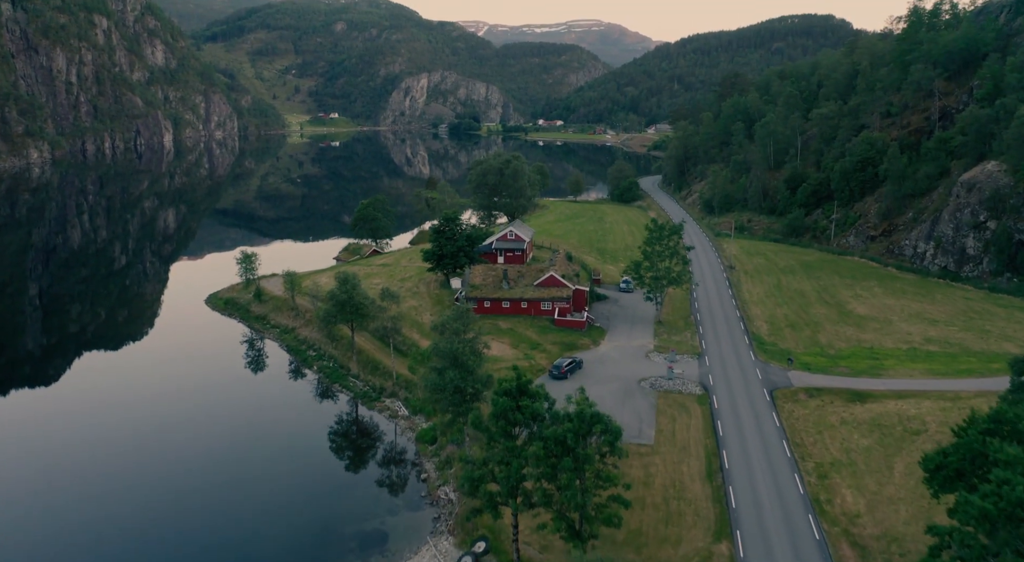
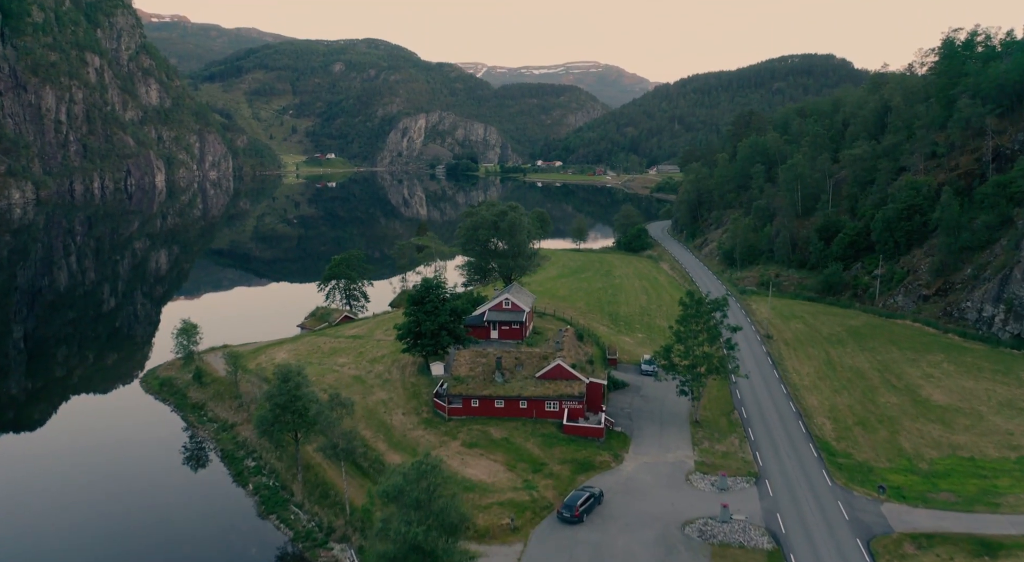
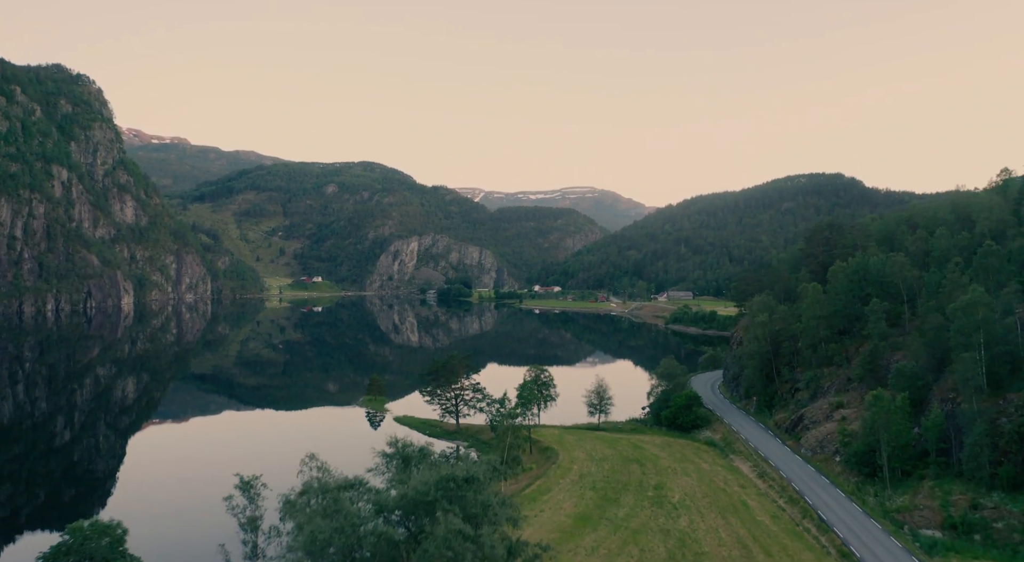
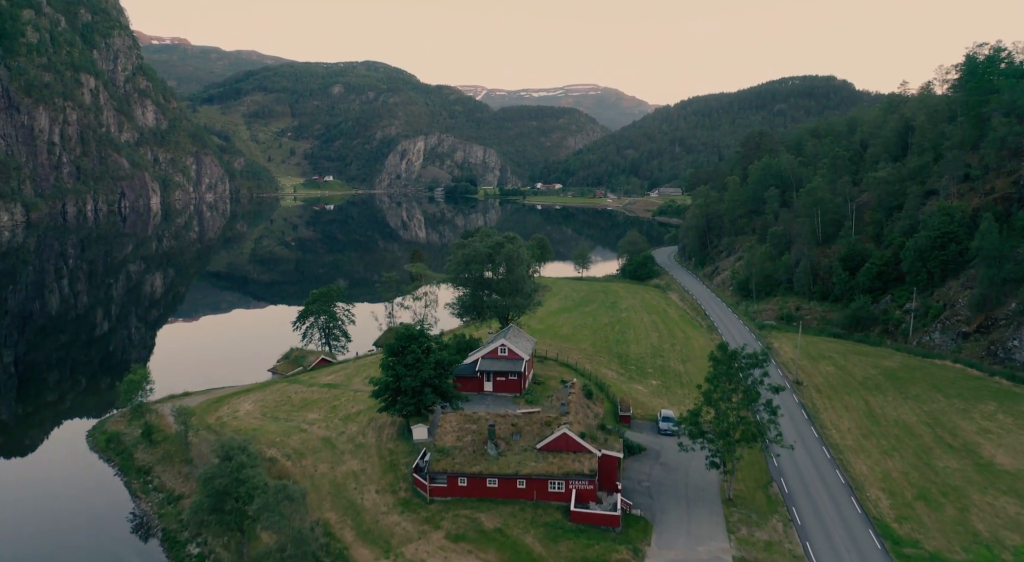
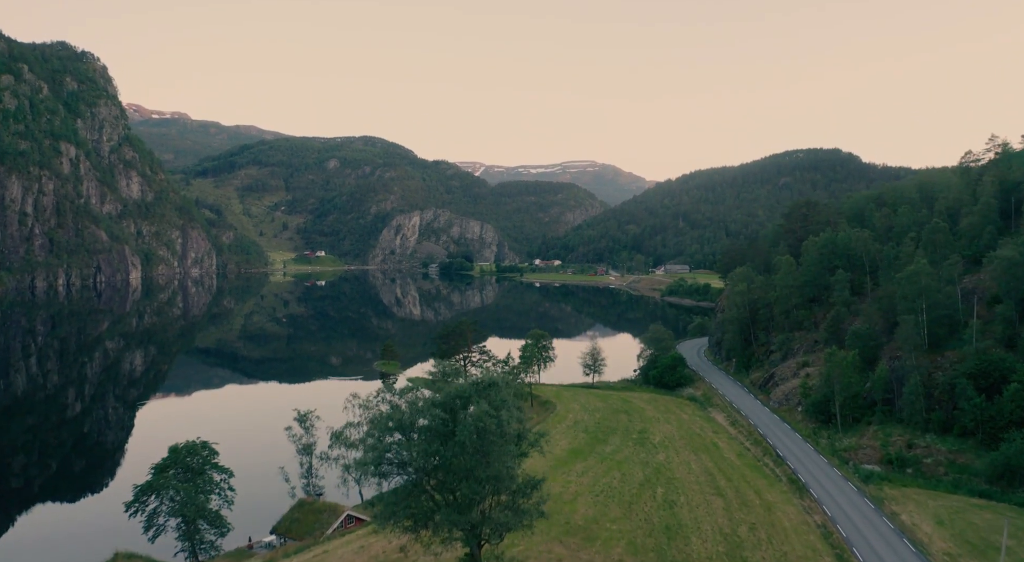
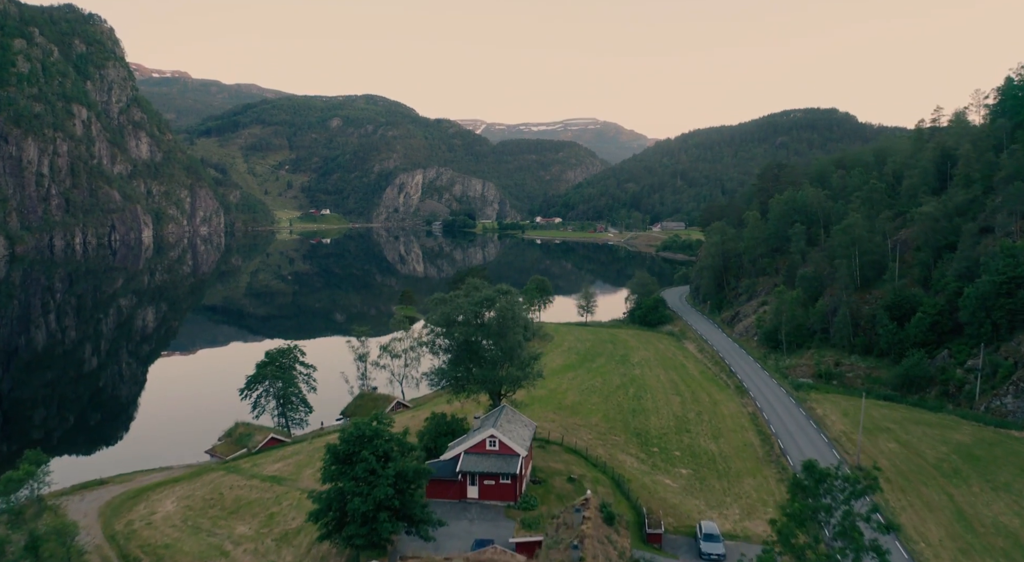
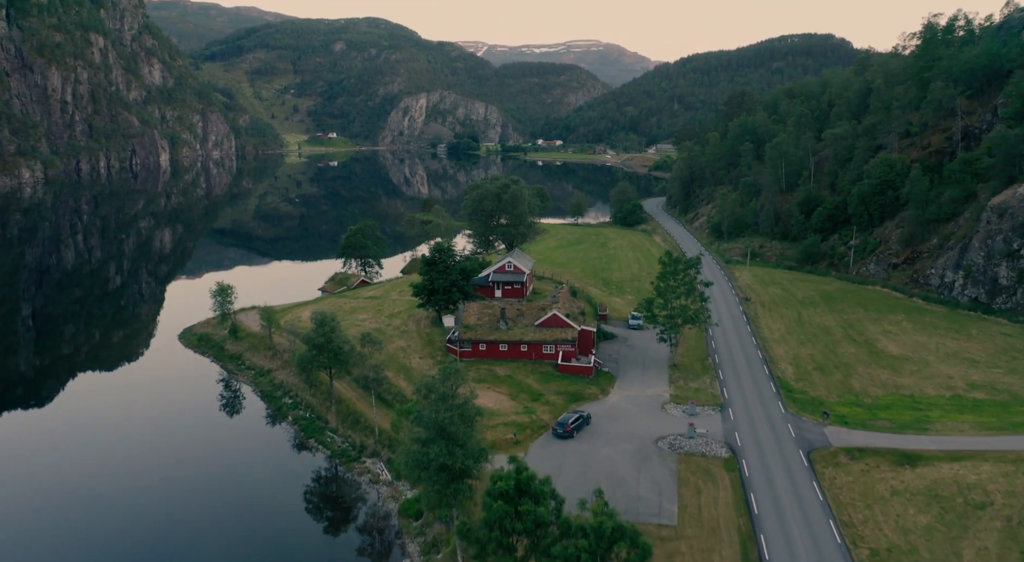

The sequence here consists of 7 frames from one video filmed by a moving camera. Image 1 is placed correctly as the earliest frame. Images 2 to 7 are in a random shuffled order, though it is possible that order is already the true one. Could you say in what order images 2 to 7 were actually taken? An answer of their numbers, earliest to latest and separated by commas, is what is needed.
7, 2, 4, 6, 5, 3
